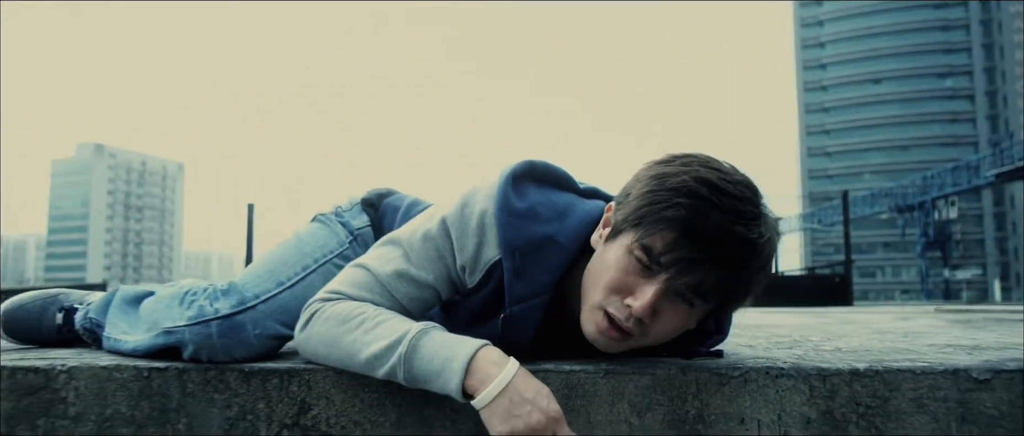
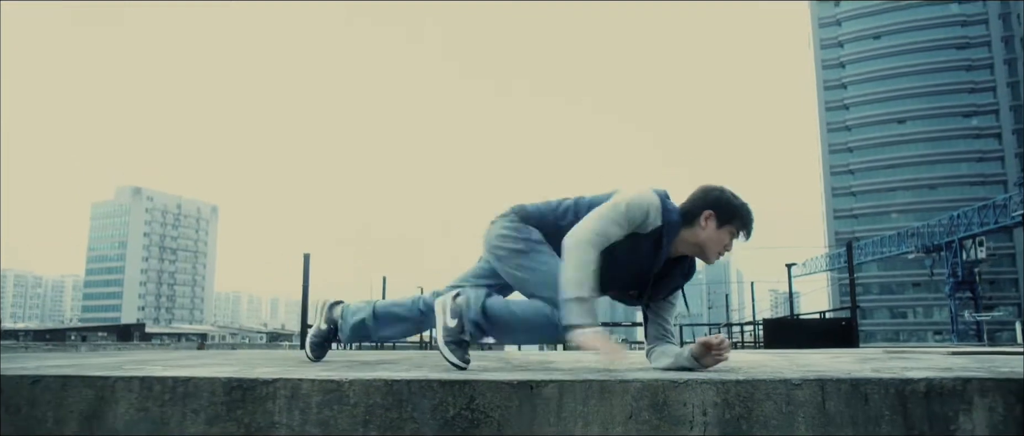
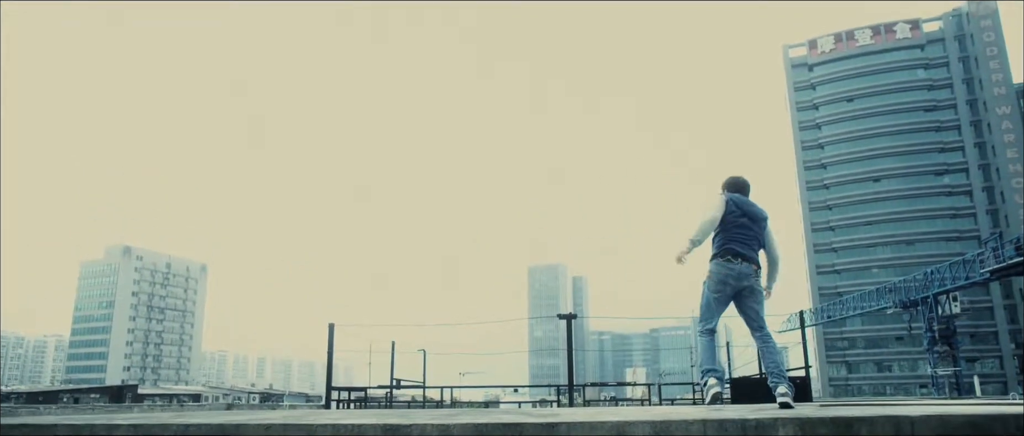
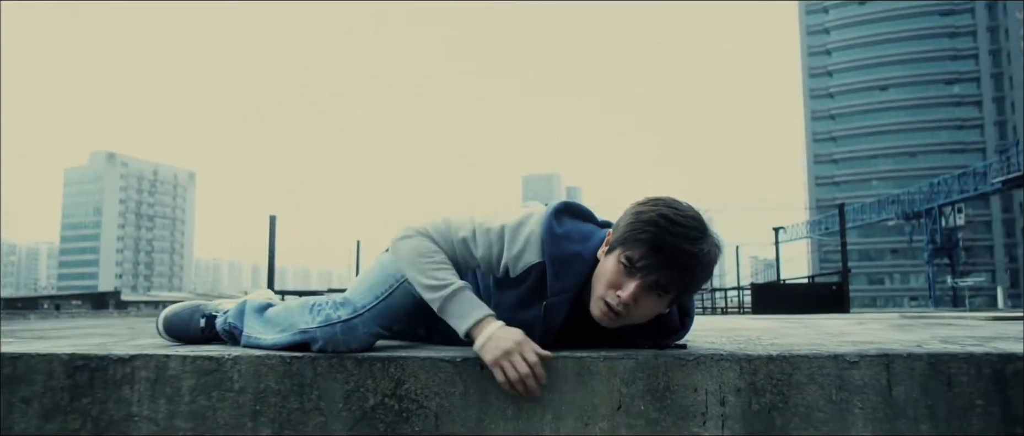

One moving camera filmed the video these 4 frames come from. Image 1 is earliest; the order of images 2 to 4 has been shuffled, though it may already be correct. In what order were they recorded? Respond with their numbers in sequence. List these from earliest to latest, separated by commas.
4, 2, 3
